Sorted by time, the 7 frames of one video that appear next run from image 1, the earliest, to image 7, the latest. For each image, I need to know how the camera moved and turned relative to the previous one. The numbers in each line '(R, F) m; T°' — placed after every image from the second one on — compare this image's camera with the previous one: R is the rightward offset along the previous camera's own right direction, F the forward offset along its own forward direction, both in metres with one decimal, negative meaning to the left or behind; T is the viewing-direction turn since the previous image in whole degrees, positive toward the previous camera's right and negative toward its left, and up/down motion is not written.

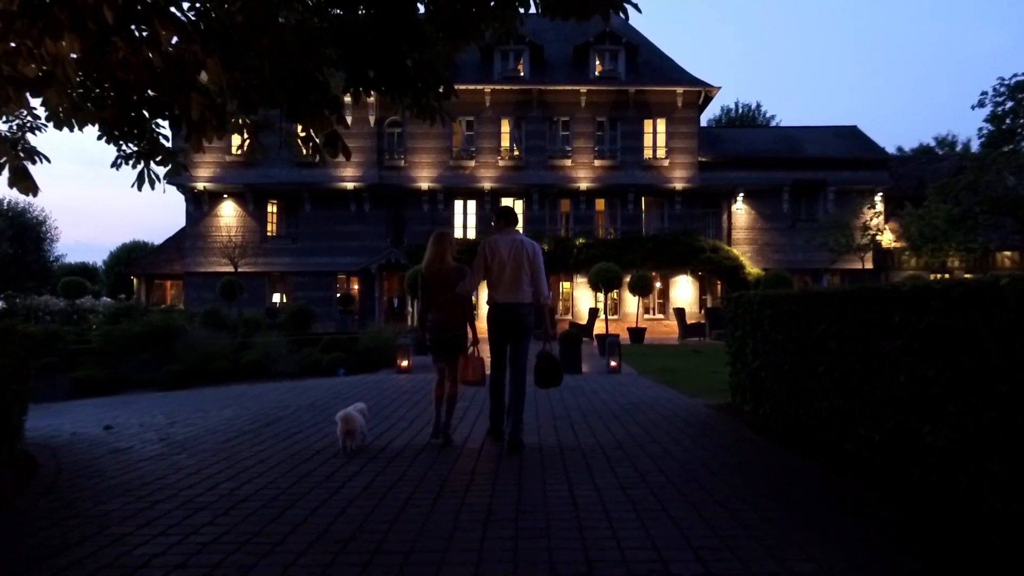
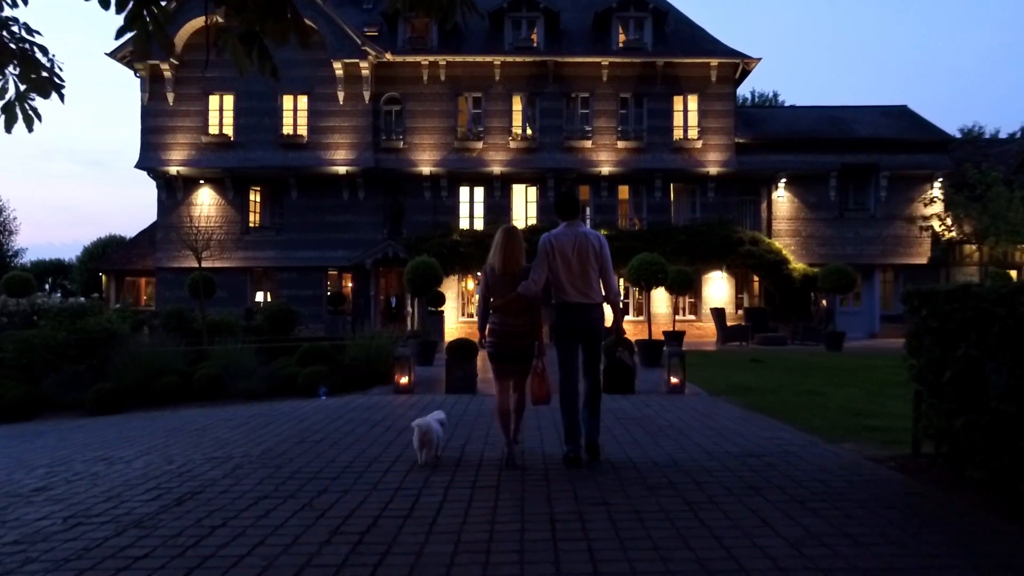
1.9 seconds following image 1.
(-0.5, +4.0) m; 0°
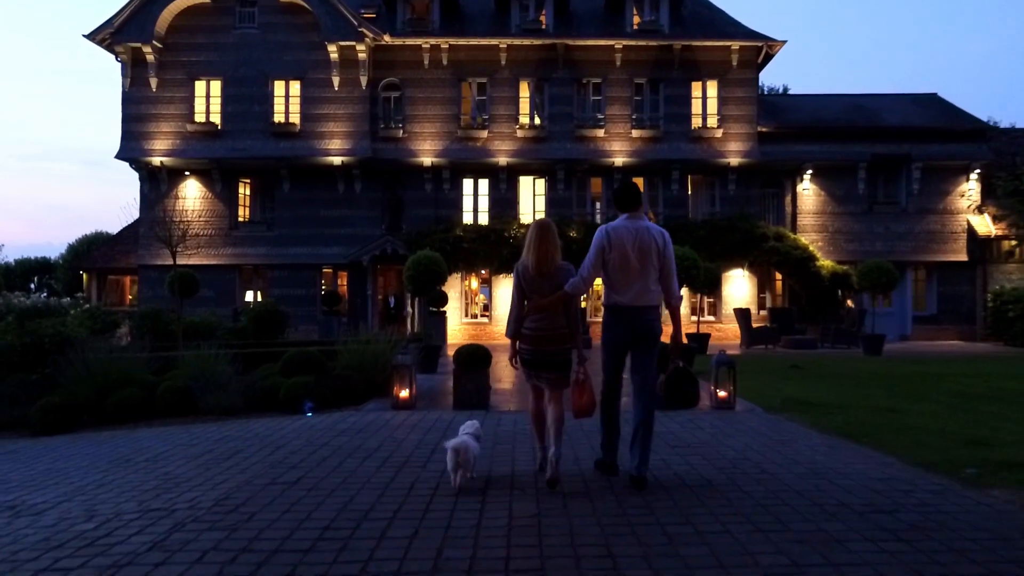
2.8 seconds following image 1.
(-0.3, +2.0) m; 0°
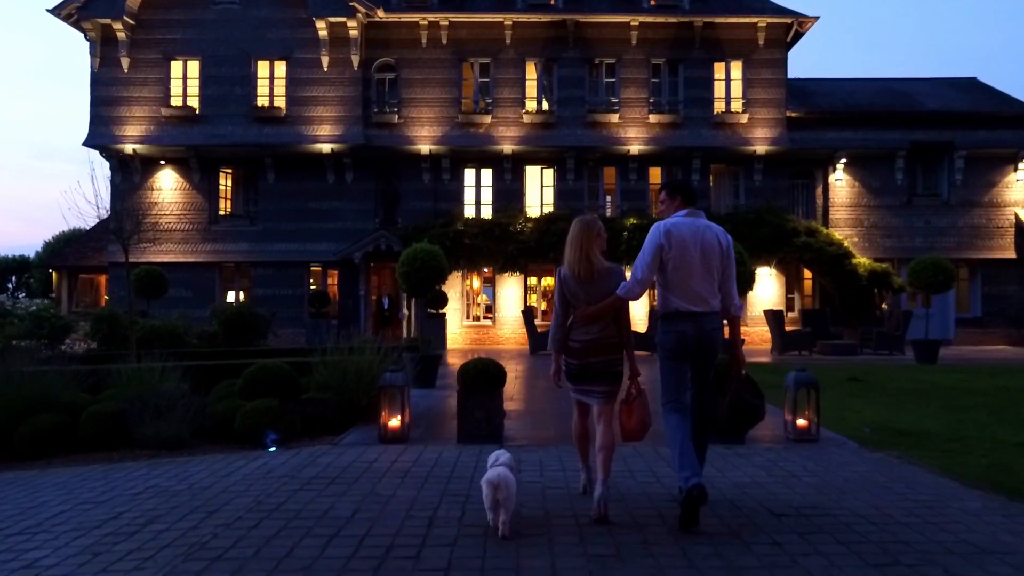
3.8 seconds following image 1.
(-0.2, +2.5) m; 0°
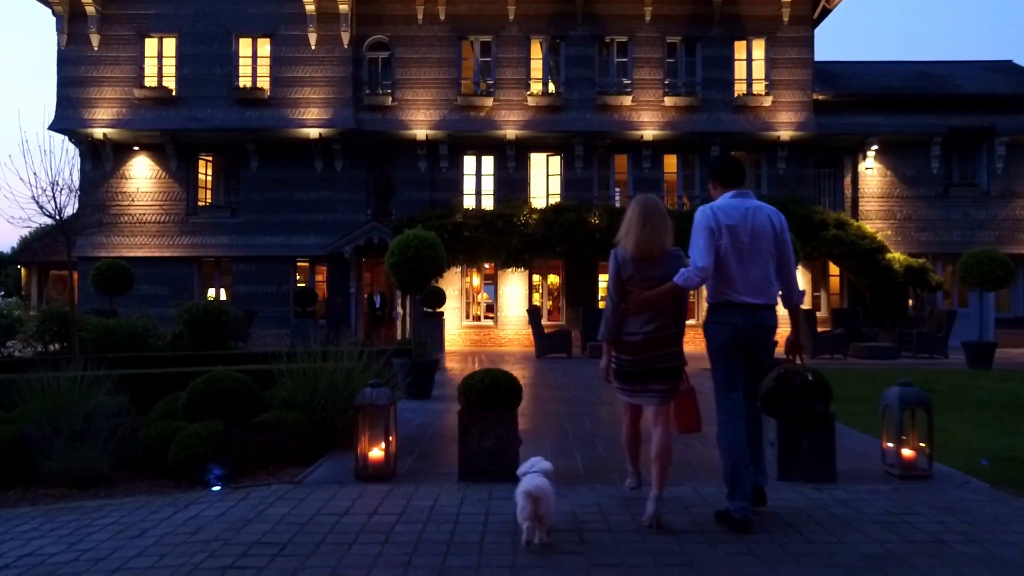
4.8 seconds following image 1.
(-0.2, +2.1) m; 0°
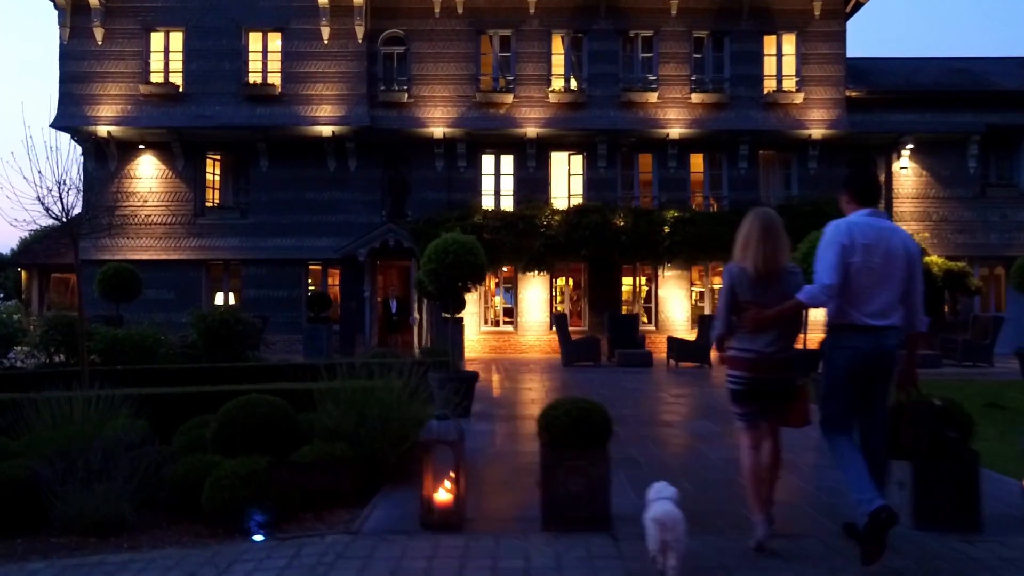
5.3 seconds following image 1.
(-0.6, +0.9) m; 0°
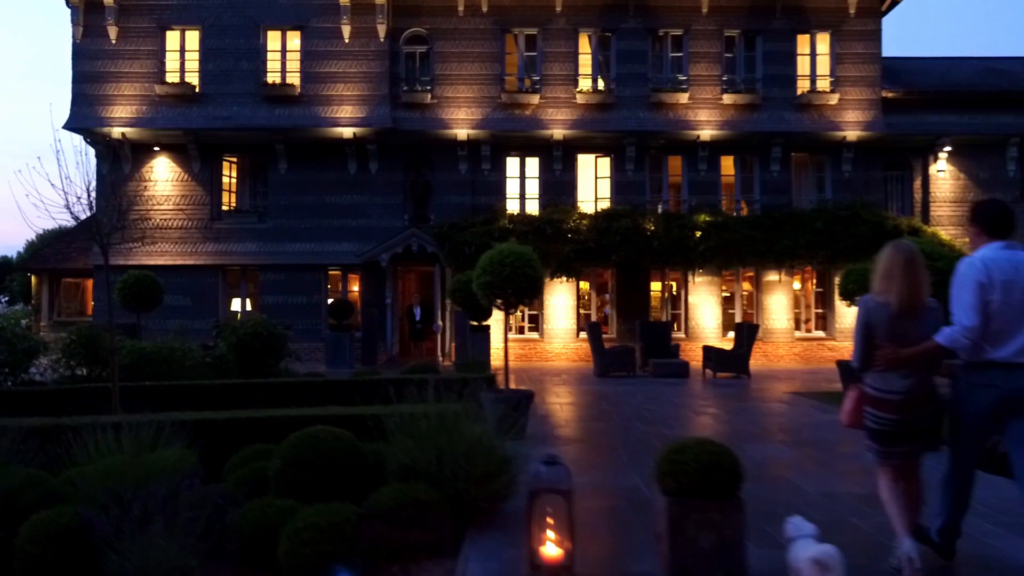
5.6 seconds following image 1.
(-0.7, +0.7) m; 0°
